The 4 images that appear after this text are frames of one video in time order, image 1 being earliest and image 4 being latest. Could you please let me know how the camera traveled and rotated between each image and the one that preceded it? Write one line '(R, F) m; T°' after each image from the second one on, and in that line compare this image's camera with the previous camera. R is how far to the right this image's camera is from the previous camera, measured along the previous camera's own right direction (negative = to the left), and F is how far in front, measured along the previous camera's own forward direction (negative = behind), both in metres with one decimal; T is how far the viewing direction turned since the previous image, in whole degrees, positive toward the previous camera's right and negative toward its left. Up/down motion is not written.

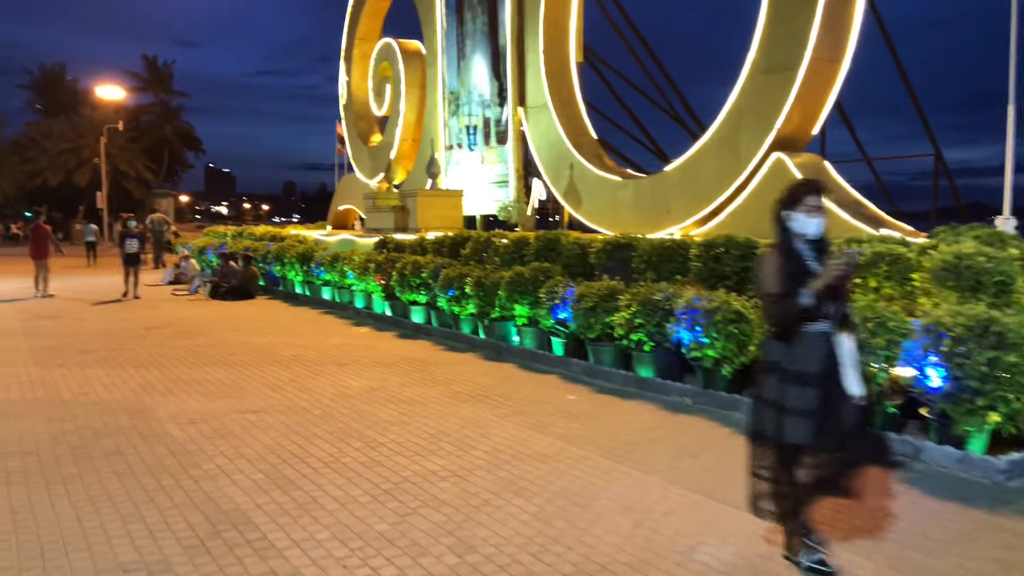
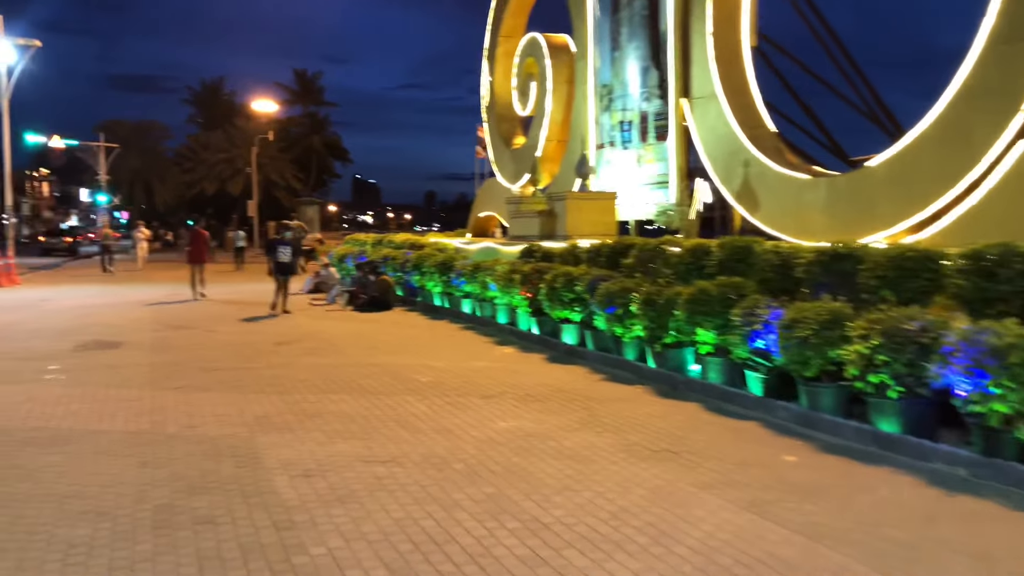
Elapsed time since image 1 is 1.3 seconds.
(-0.4, +1.7) m; -9°
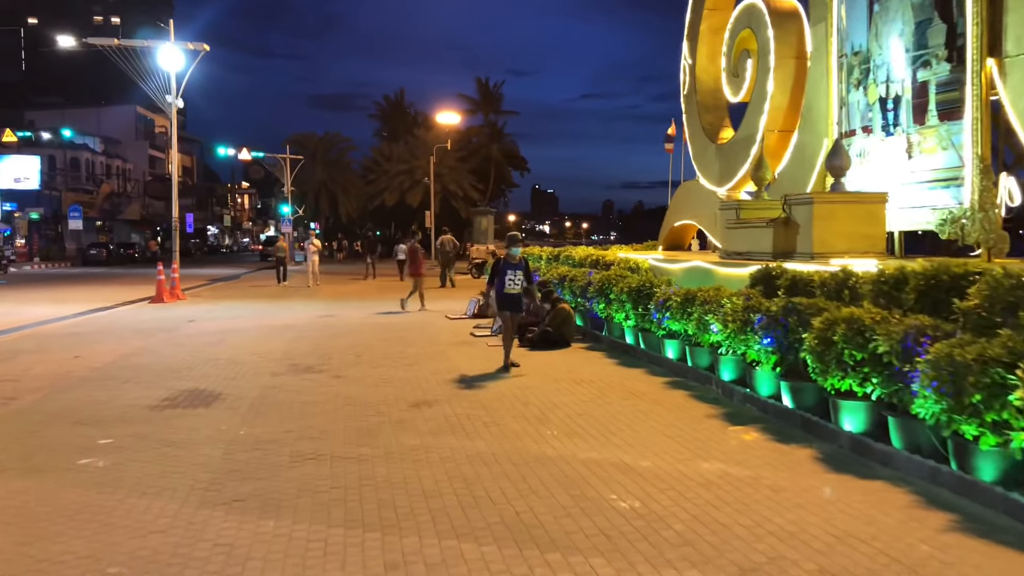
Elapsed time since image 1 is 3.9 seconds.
(-0.6, +3.7) m; -12°
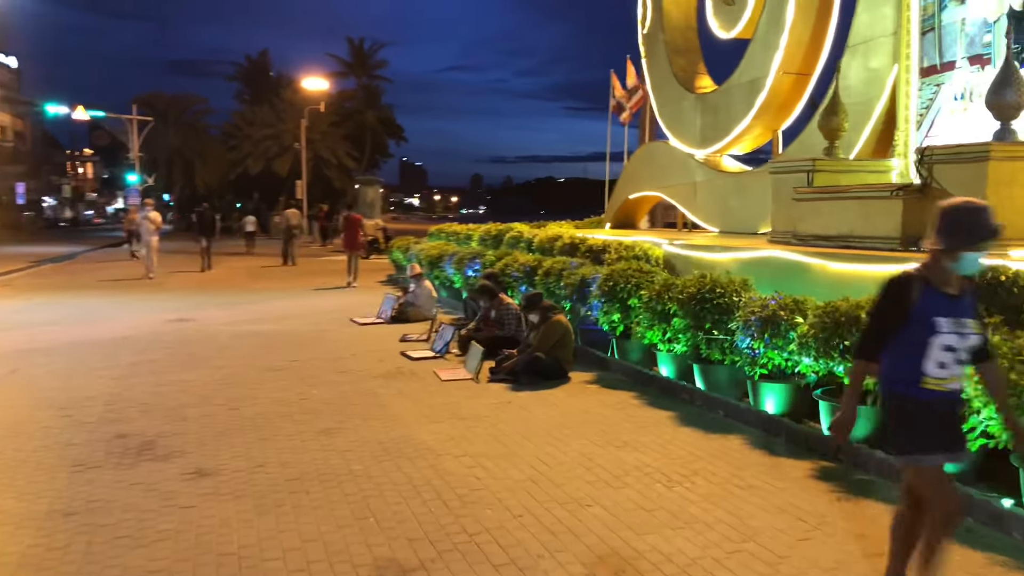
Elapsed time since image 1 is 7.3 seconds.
(-1.0, +4.7) m; +9°
